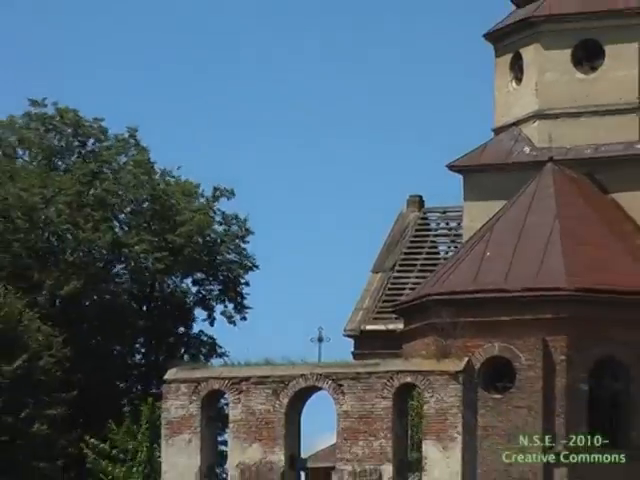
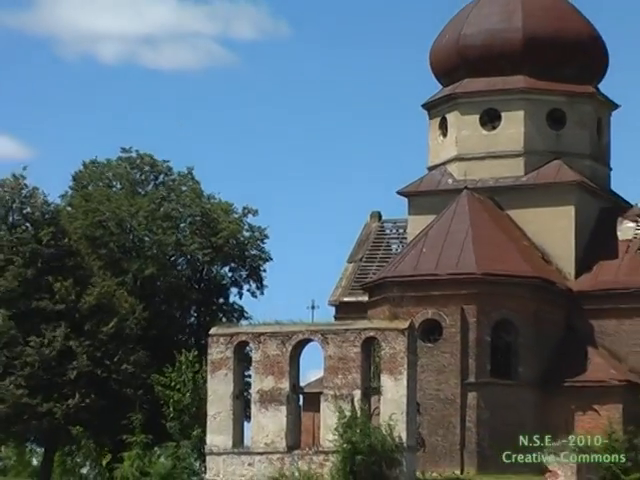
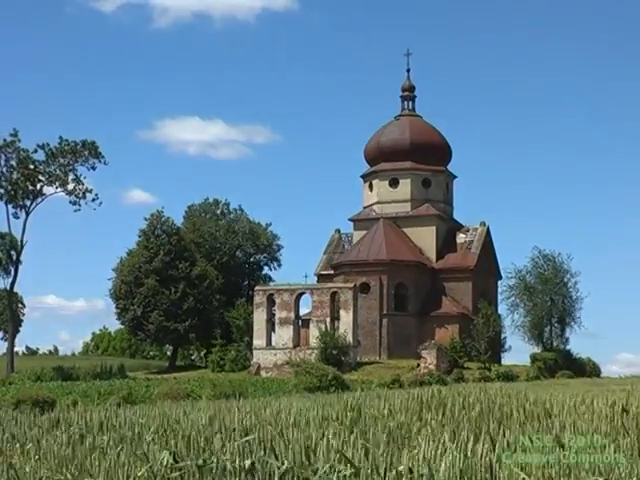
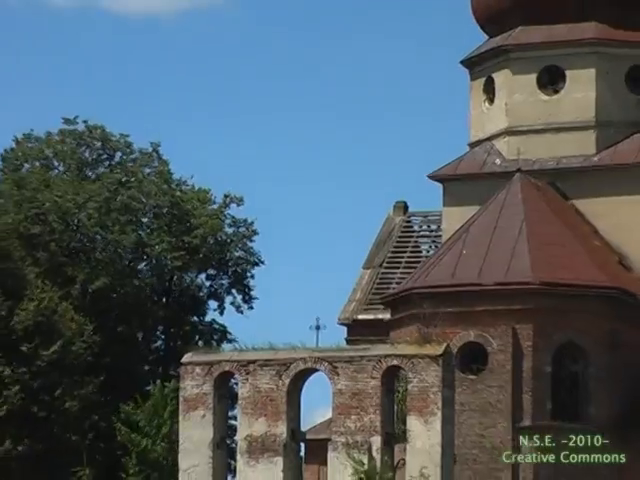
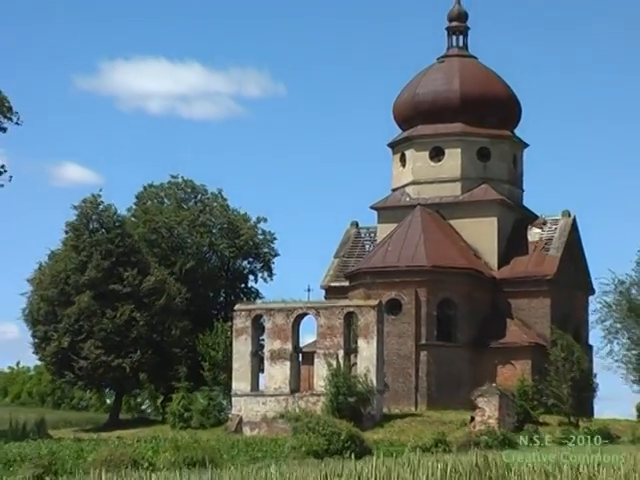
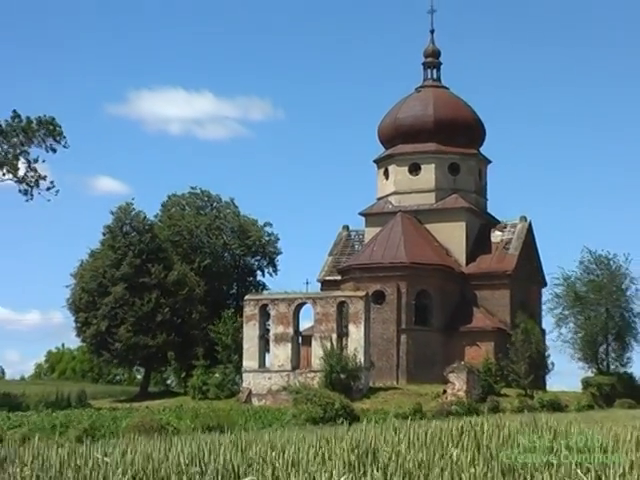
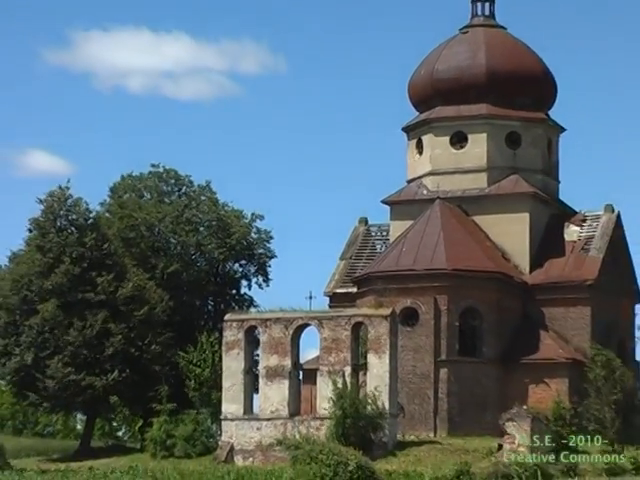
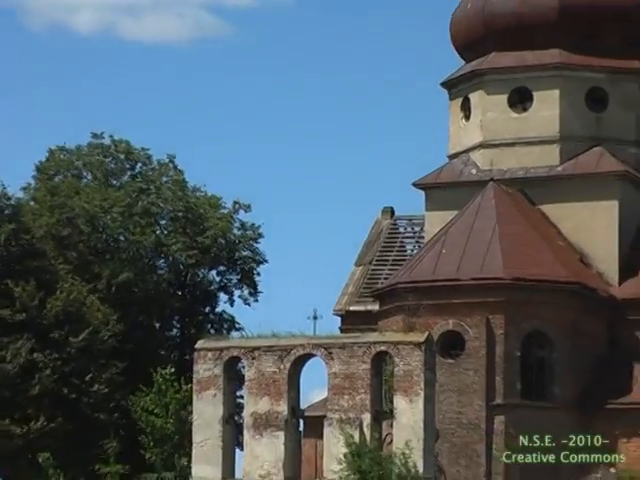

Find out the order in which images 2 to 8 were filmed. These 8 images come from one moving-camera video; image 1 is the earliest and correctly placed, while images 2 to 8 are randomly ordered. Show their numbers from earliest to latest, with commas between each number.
4, 8, 2, 7, 5, 6, 3
